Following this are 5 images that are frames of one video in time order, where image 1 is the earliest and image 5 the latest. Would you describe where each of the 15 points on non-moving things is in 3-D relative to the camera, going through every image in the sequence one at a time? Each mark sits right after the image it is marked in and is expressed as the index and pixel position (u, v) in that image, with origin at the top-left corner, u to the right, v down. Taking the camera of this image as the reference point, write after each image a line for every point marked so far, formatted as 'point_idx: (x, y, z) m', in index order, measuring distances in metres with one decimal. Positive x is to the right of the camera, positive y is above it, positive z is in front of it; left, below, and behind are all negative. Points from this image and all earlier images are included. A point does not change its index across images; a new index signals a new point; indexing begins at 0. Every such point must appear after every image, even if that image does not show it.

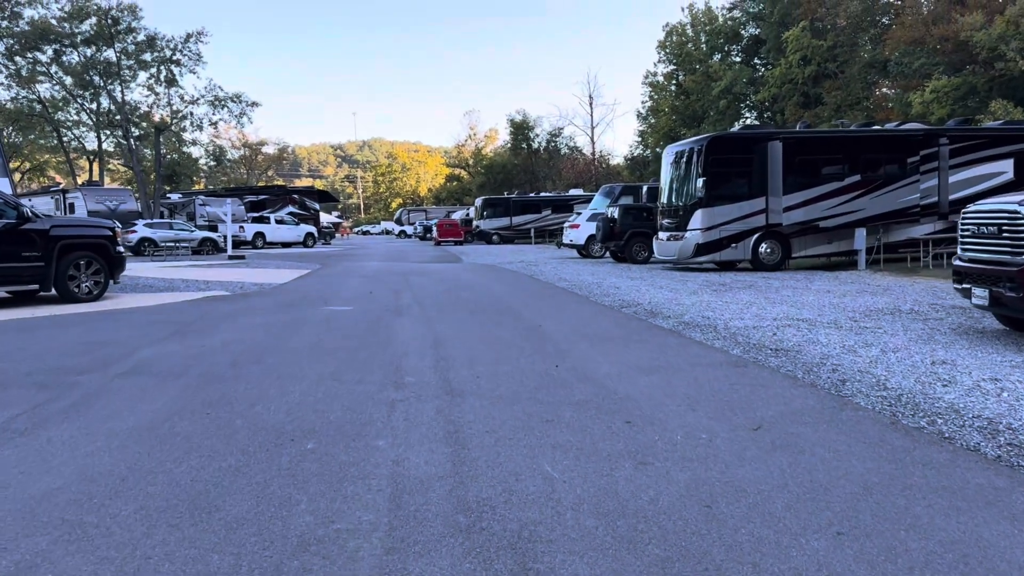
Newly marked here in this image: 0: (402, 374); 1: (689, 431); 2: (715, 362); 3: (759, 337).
0: (-1.0, -0.8, +7.3) m
1: (+1.2, -0.9, +5.3) m
2: (+2.0, -0.7, +7.8) m
3: (+3.0, -0.6, +9.6) m
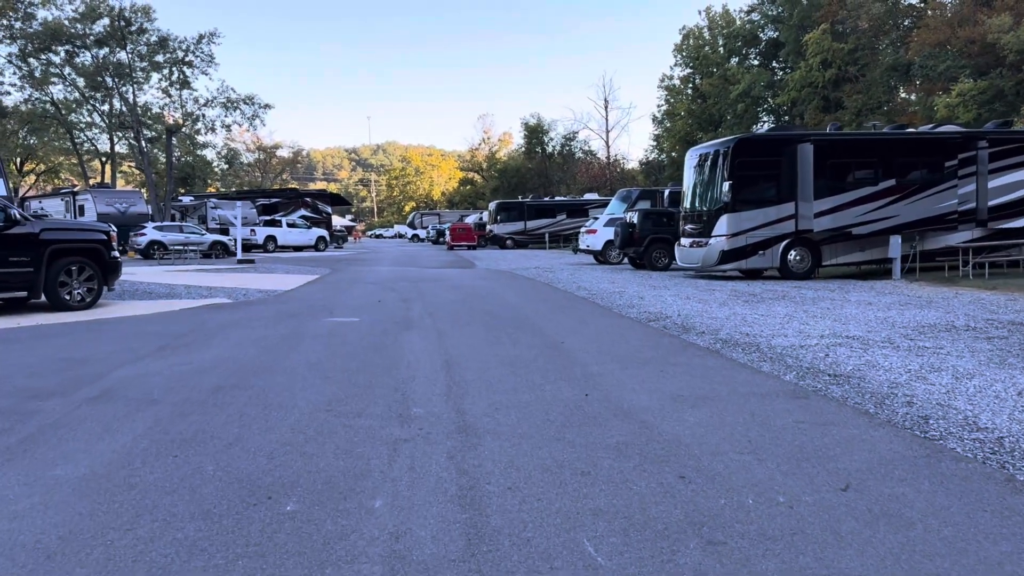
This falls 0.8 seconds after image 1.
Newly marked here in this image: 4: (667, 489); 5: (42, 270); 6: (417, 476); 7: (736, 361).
0: (-0.8, -0.9, +6.3) m
1: (+1.3, -1.1, +4.2) m
2: (+2.2, -0.9, +6.8) m
3: (+3.2, -0.8, +8.6) m
4: (+0.8, -1.1, +4.3) m
5: (-8.0, +0.3, +13.7) m
6: (-0.5, -1.1, +4.5) m
7: (+2.3, -0.8, +8.3) m
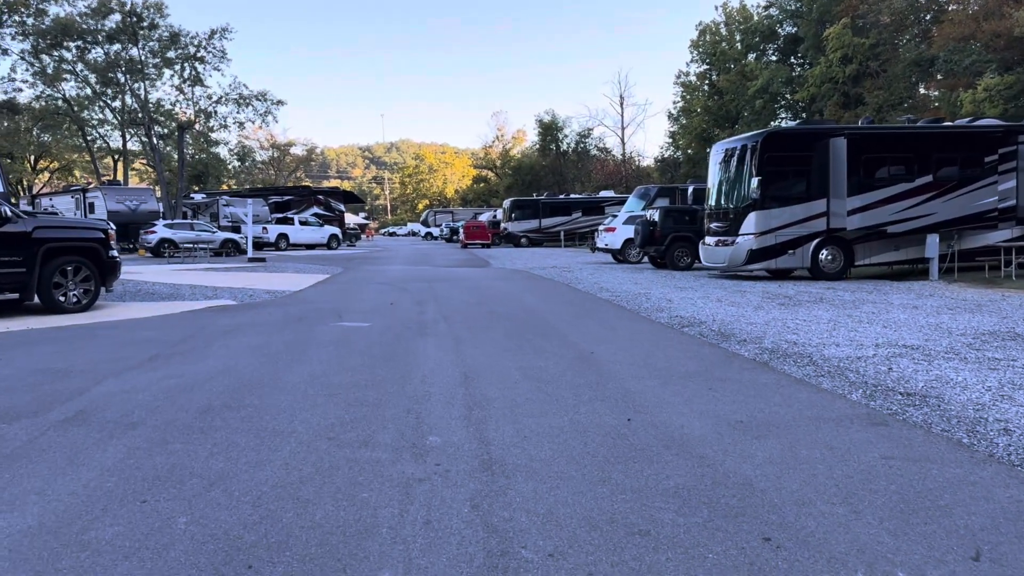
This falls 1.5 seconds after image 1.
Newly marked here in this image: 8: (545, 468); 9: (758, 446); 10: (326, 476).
0: (-0.6, -1.0, +5.4) m
1: (+1.5, -1.1, +3.3) m
2: (+2.4, -0.9, +5.8) m
3: (+3.4, -0.8, +7.6) m
4: (+1.0, -1.1, +3.4) m
5: (-7.7, +0.3, +12.9) m
6: (-0.3, -1.1, +3.6) m
7: (+2.6, -0.8, +7.4) m
8: (+0.2, -1.0, +4.6) m
9: (+1.5, -1.0, +5.0) m
10: (-1.1, -1.1, +4.5) m
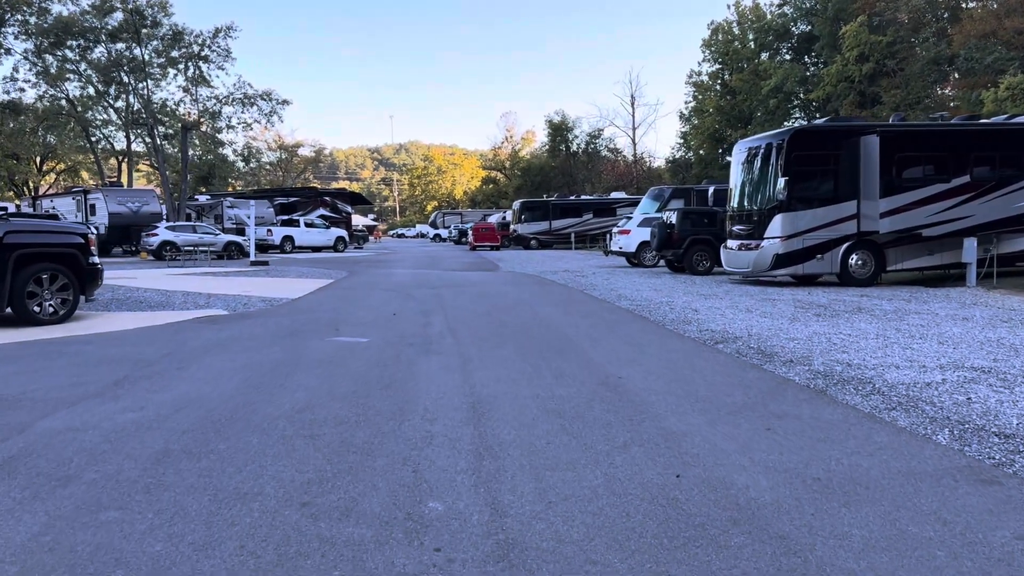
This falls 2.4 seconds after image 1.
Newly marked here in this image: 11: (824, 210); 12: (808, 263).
0: (-0.5, -1.1, +4.3) m
1: (+1.6, -1.3, +2.2) m
2: (+2.5, -1.1, +4.7) m
3: (+3.6, -1.0, +6.5) m
4: (+1.1, -1.3, +2.2) m
5: (-7.5, +0.1, +11.9) m
6: (-0.3, -1.3, +2.5) m
7: (+2.7, -1.0, +6.3) m
8: (+0.3, -1.2, +3.5) m
9: (+1.6, -1.1, +3.9) m
10: (-0.9, -1.2, +3.4) m
11: (+7.6, +1.9, +19.6) m
12: (+7.3, +0.6, +19.9) m
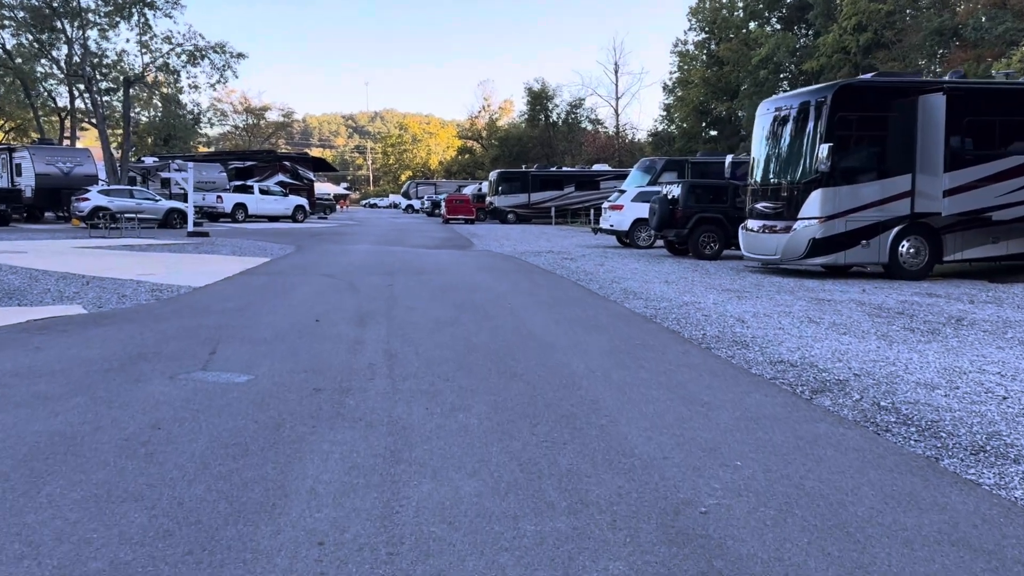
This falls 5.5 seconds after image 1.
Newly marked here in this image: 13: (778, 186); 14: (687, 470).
0: (-0.5, -1.4, +0.4) m
1: (+1.6, -1.7, -1.6) m
2: (+2.5, -1.4, +0.9) m
3: (+3.5, -1.2, +2.7) m
4: (+1.1, -1.6, -1.6) m
5: (-7.7, +0.2, +7.7) m
6: (-0.2, -1.6, -1.3) m
7: (+2.6, -1.2, +2.5) m
8: (+0.3, -1.5, -0.4) m
9: (+1.6, -1.4, +0.1) m
10: (-1.0, -1.5, -0.5) m
11: (+7.1, +2.0, +15.9) m
12: (+6.8, +0.8, +16.2) m
13: (+5.6, +2.1, +16.5) m
14: (+0.9, -0.9, +4.3) m
